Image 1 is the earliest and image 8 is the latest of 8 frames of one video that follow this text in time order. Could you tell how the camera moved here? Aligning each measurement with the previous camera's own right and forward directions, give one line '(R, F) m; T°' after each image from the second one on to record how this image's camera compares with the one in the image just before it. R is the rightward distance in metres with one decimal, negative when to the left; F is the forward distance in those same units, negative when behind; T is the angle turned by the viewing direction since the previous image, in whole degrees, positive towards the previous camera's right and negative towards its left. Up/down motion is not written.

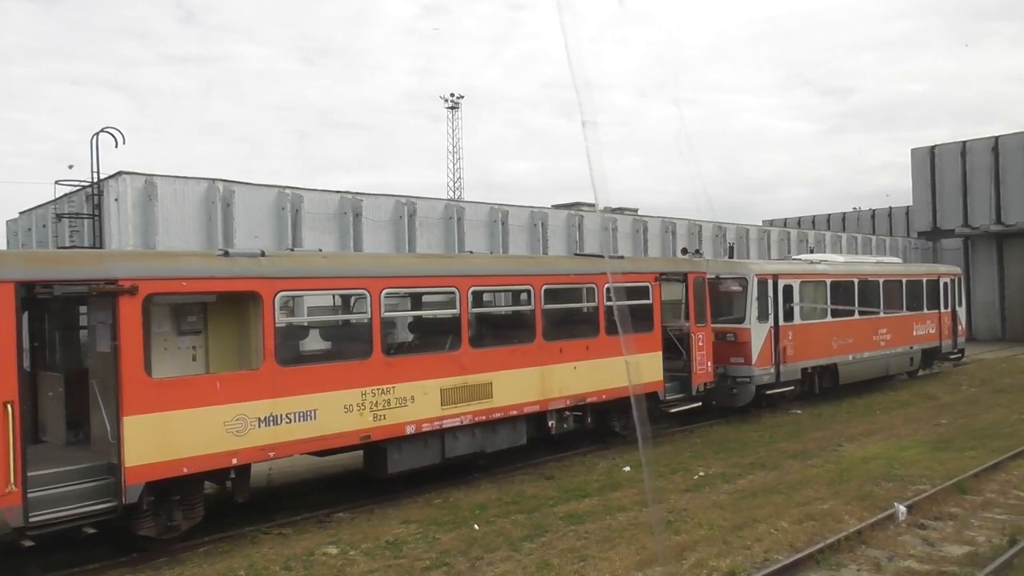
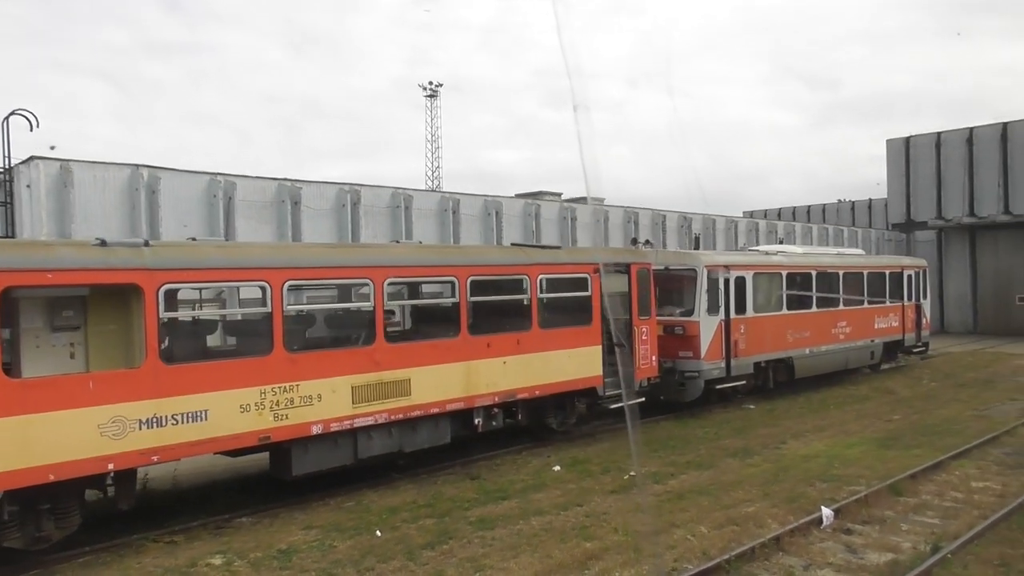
(+0.7, +0.5) m; +1°
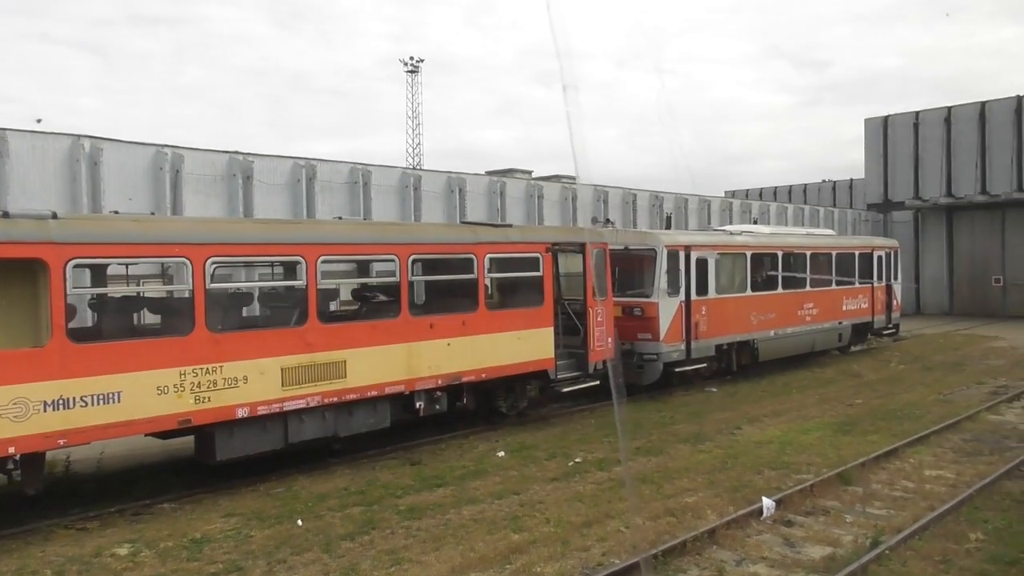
(+0.5, +0.4) m; +1°
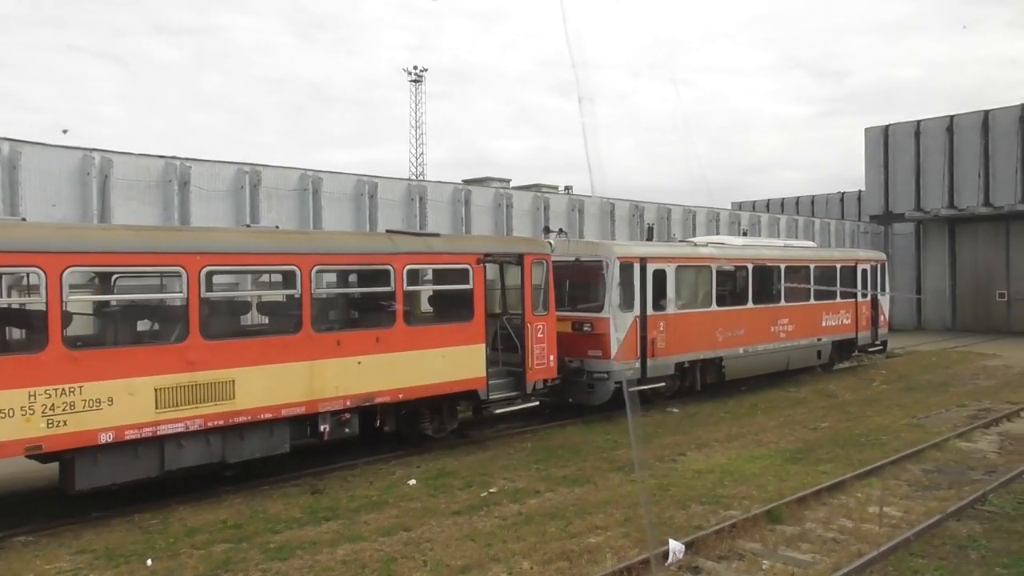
(+1.1, +0.7) m; -1°
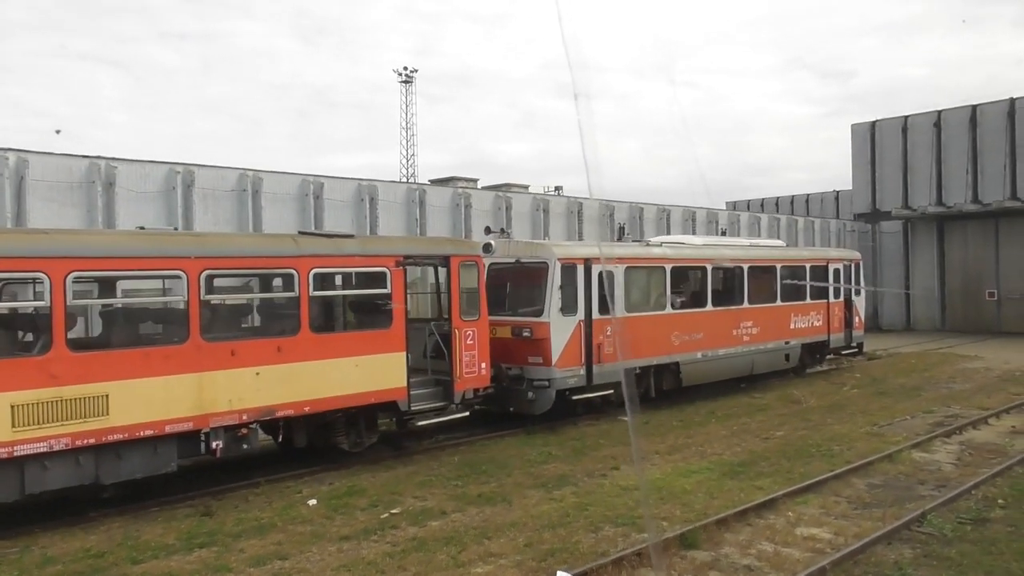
(+0.9, +0.6) m; 0°
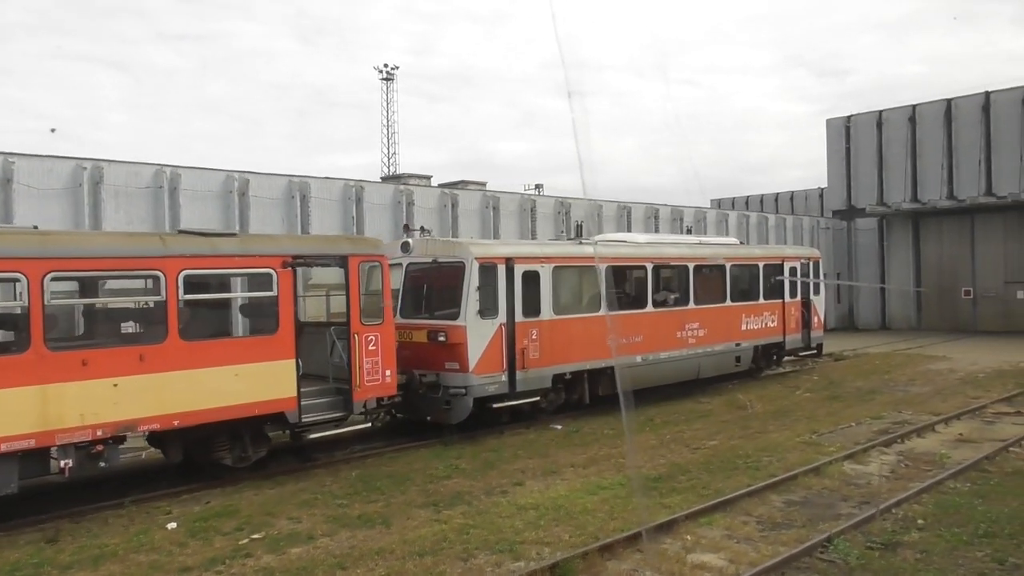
(+1.0, +0.7) m; 0°
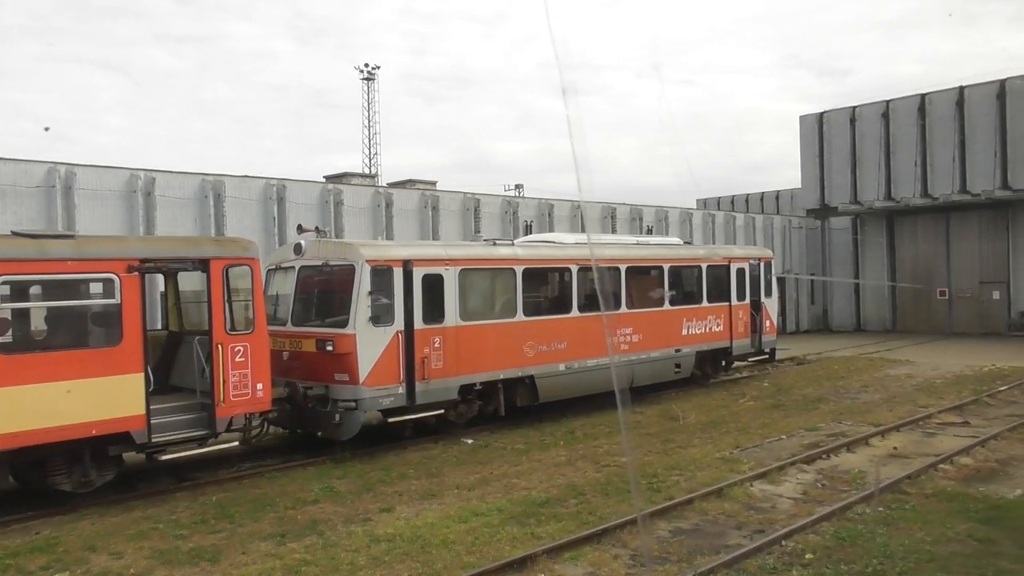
(+1.2, +0.8) m; 0°
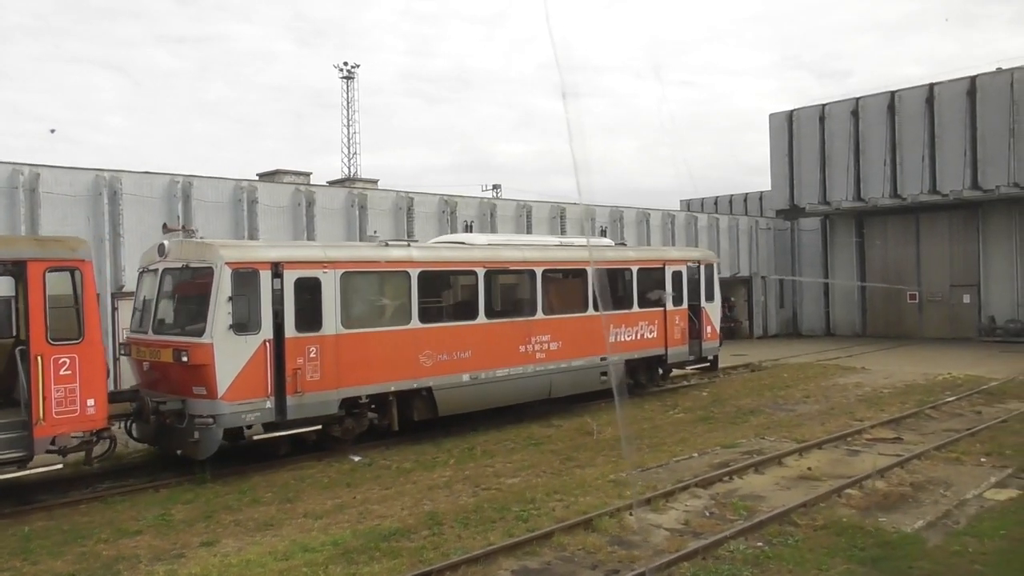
(+1.3, +0.9) m; 0°
